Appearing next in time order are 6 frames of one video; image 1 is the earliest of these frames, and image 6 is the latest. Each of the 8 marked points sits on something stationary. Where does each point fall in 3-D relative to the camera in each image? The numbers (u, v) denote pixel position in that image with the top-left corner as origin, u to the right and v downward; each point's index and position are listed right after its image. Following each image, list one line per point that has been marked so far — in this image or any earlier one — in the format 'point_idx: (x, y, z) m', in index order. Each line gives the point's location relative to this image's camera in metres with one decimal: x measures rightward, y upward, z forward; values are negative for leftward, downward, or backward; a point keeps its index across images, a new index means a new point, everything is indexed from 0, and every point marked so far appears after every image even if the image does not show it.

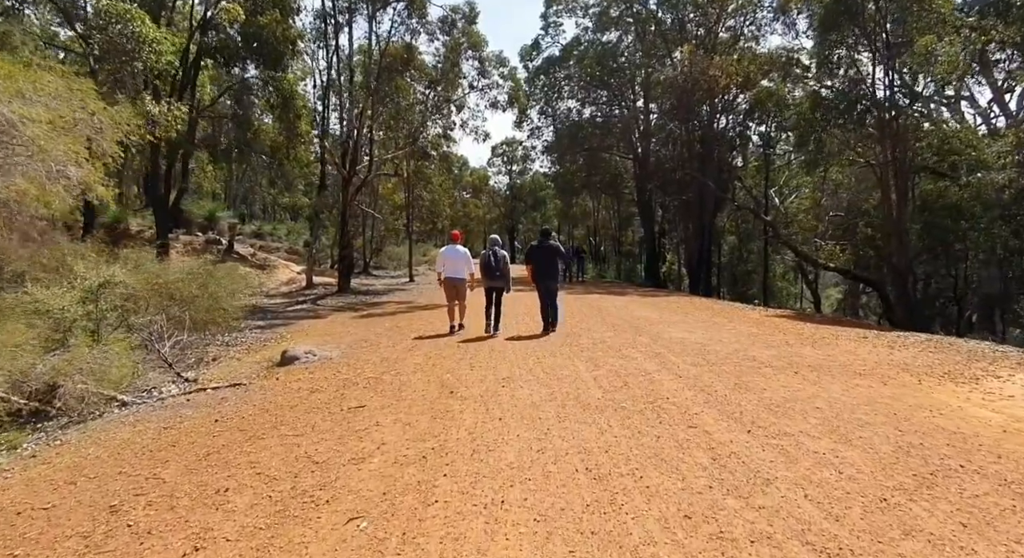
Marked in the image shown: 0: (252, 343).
0: (-4.8, -1.2, +13.2) m
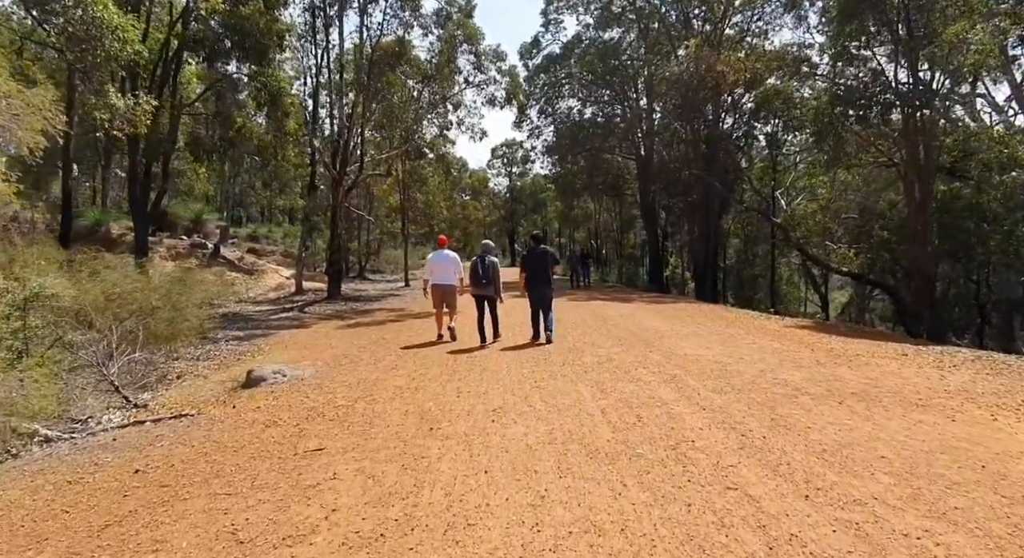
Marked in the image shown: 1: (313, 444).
0: (-4.8, -1.3, +12.1) m
1: (-1.5, -1.2, +5.4) m
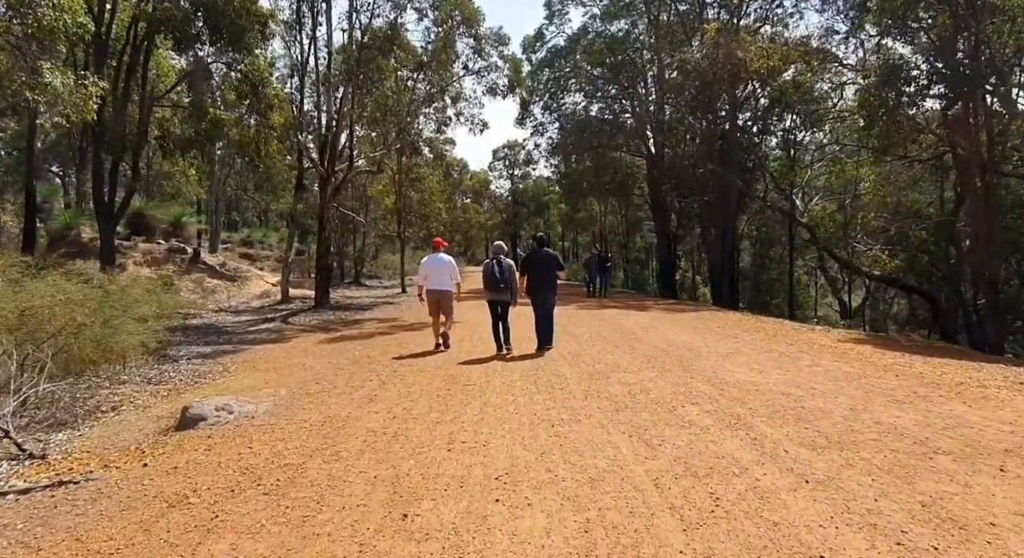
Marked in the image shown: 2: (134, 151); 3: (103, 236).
0: (-4.7, -1.5, +10.2) m
1: (-1.4, -1.3, +3.6) m
2: (-9.8, +3.3, +18.7) m
3: (-10.4, +1.1, +18.4) m
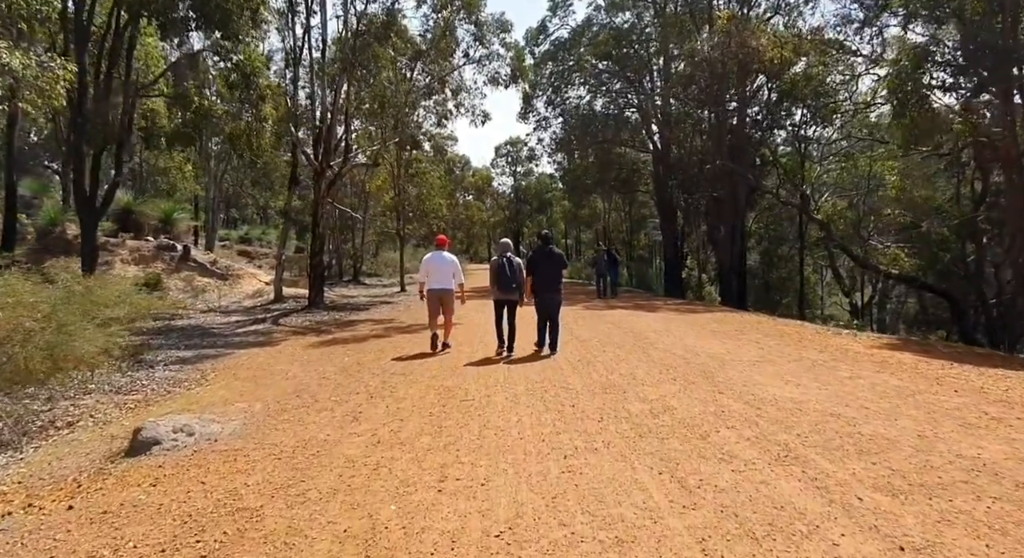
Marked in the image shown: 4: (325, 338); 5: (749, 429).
0: (-4.7, -1.5, +9.3) m
1: (-1.4, -1.3, +2.6) m
2: (-9.7, +3.3, +17.8) m
3: (-10.3, +1.1, +17.5) m
4: (-3.7, -1.2, +14.4) m
5: (+1.7, -1.1, +5.2) m
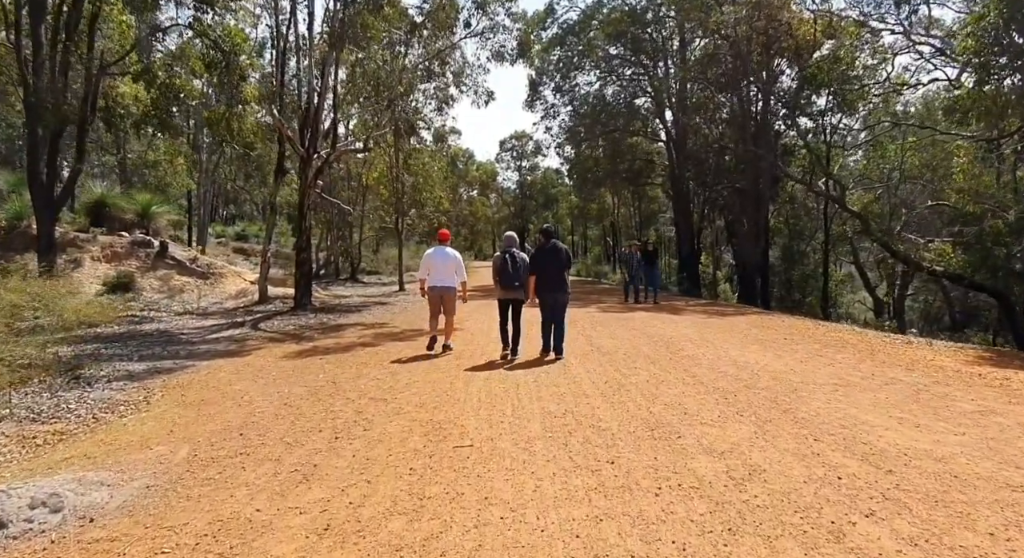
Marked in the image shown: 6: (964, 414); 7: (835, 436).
0: (-4.6, -1.5, +7.4) m
1: (-1.4, -1.4, +0.8) m
2: (-9.6, +3.4, +16.0) m
3: (-10.2, +1.1, +15.6) m
4: (-3.6, -1.2, +12.5) m
5: (+1.8, -1.1, +3.3) m
6: (+3.4, -1.0, +5.4) m
7: (+2.2, -1.1, +4.8) m
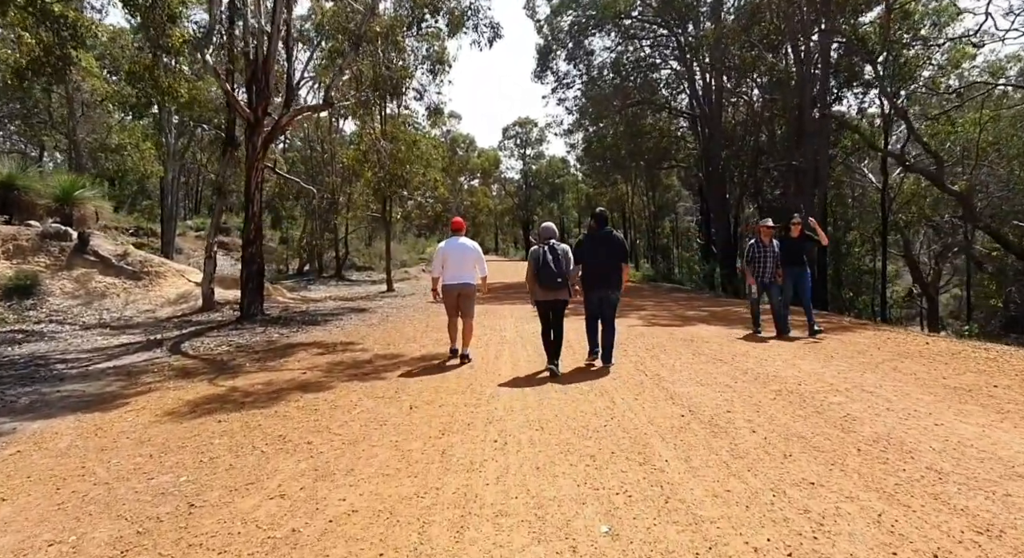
0: (-4.4, -1.6, +3.2) m
1: (-1.2, -1.5, -3.5) m
2: (-9.3, +3.3, +11.7) m
3: (-10.0, +1.0, +11.4) m
4: (-3.3, -1.2, +8.3) m
5: (+2.0, -1.2, -1.0) m
6: (+3.6, -1.1, +1.2) m
7: (+2.4, -1.2, +0.5) m
